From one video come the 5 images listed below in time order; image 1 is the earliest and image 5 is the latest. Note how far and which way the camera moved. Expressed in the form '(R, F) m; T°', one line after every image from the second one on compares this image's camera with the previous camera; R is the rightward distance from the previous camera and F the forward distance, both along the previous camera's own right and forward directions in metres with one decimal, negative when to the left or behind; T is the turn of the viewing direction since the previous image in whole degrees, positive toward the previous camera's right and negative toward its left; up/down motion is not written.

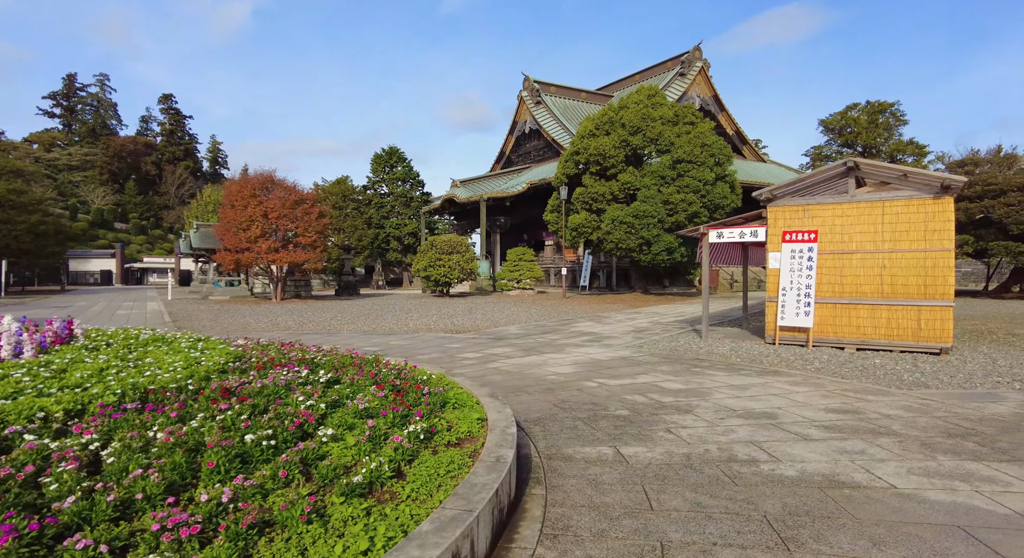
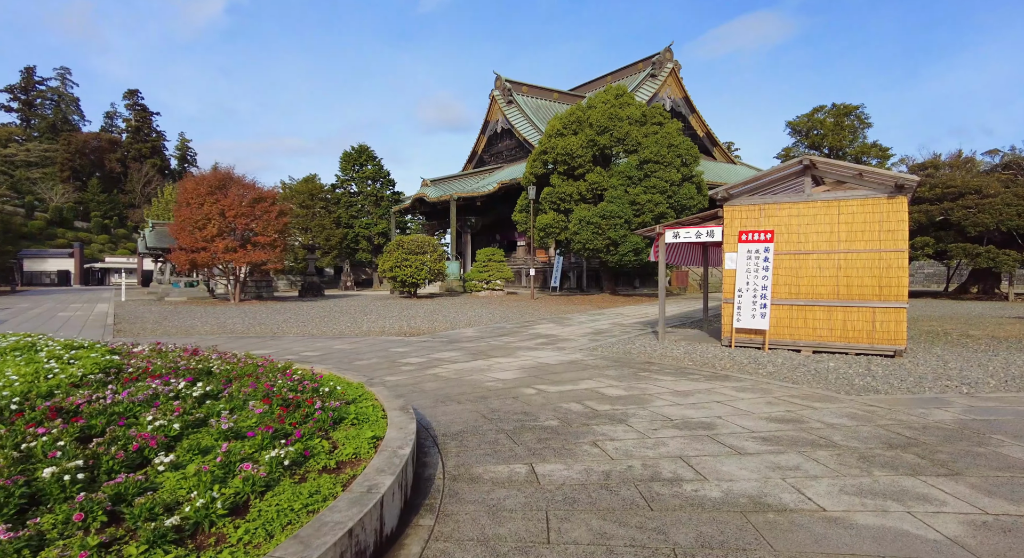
(+0.4, +0.3) m; +2°
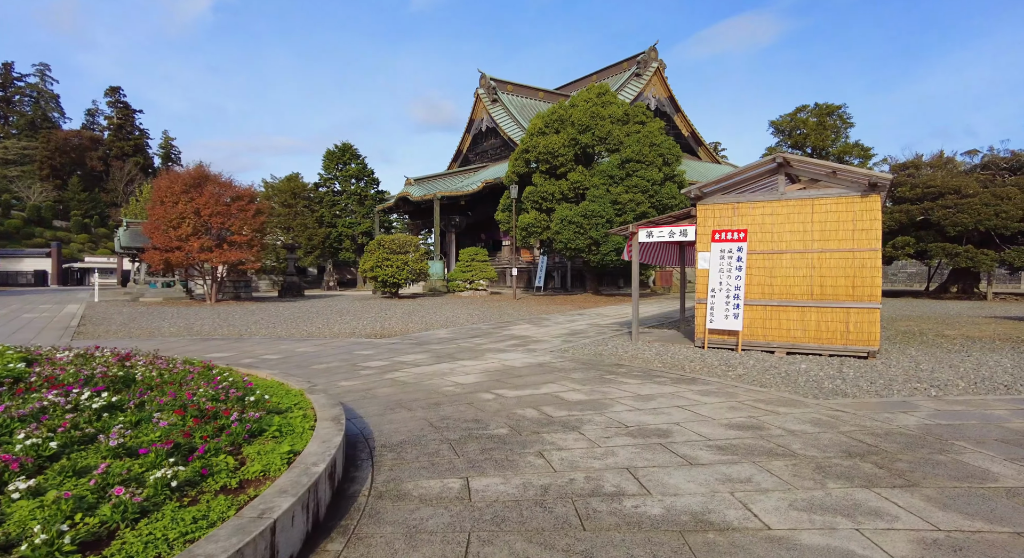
(+0.3, +0.2) m; +1°
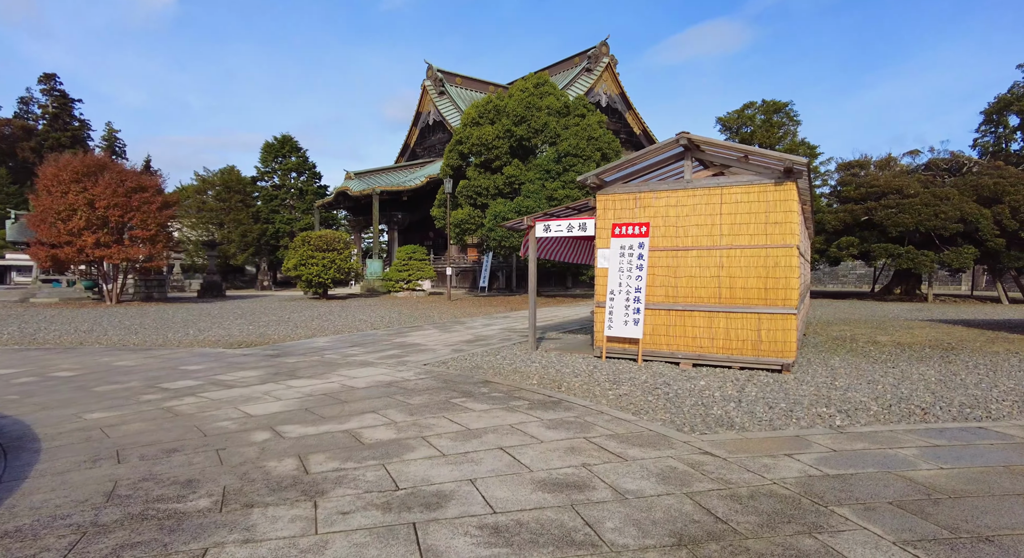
(+1.2, +1.2) m; +3°
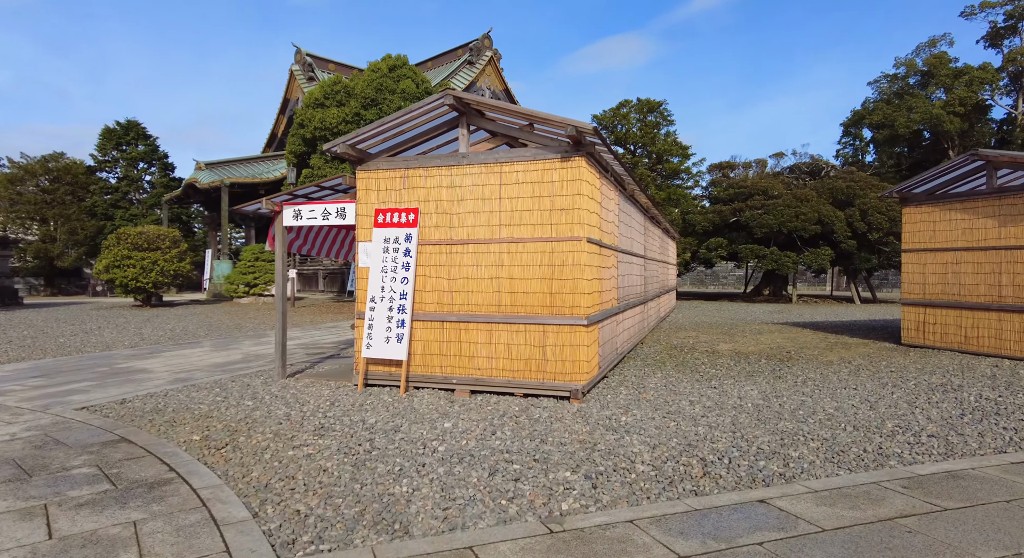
(+1.7, +1.7) m; +9°
